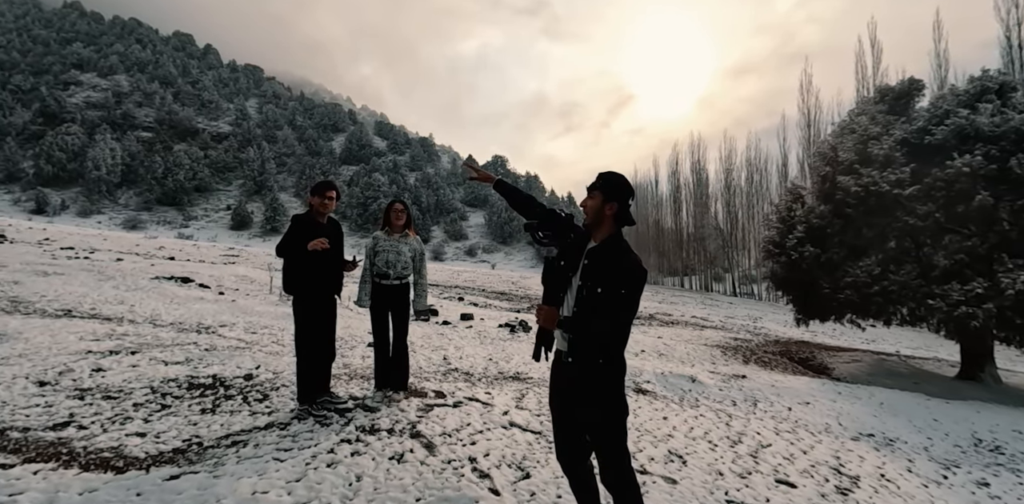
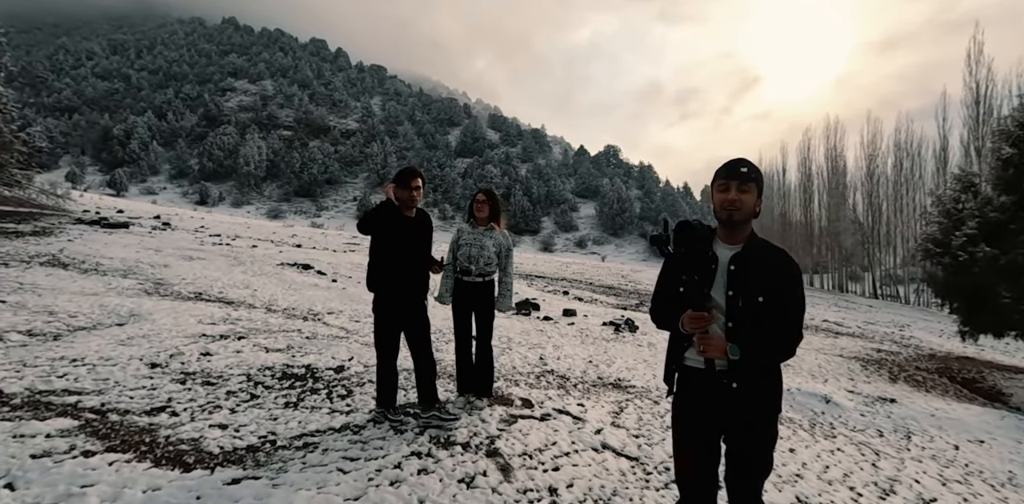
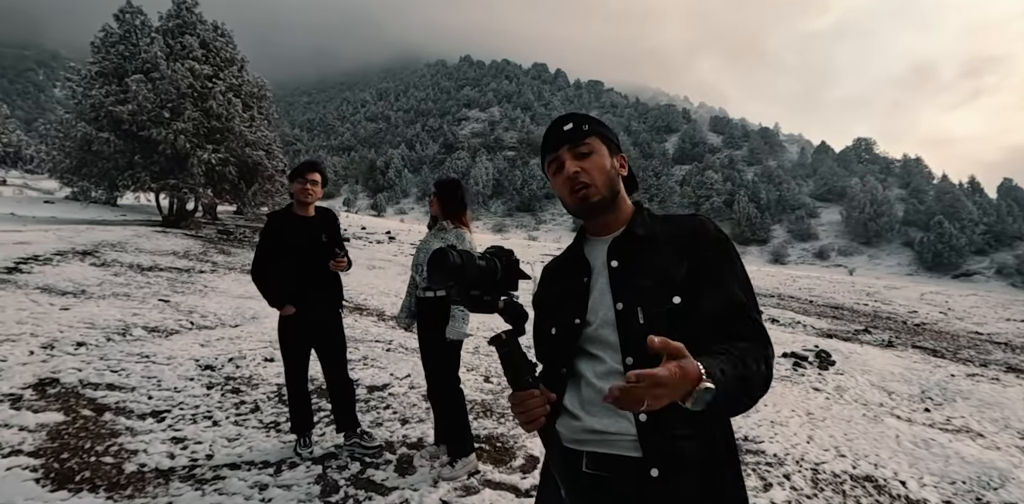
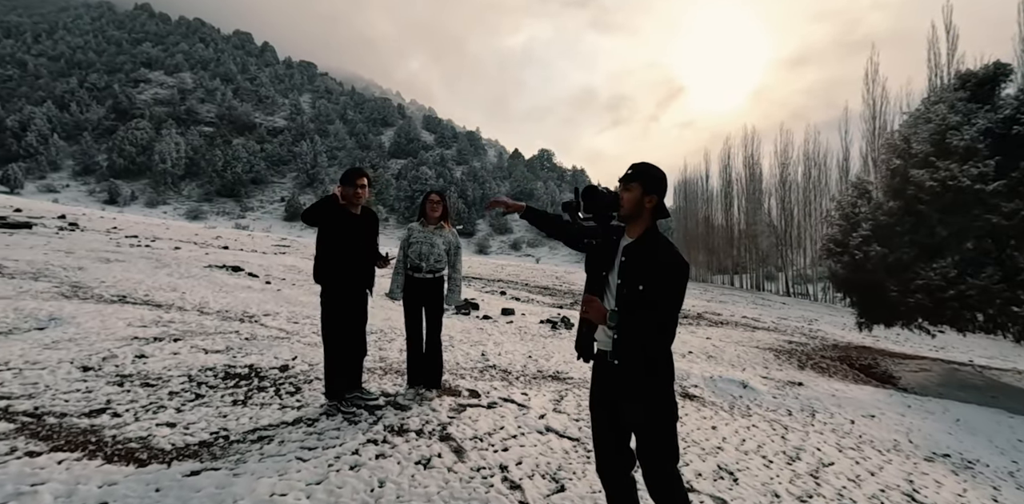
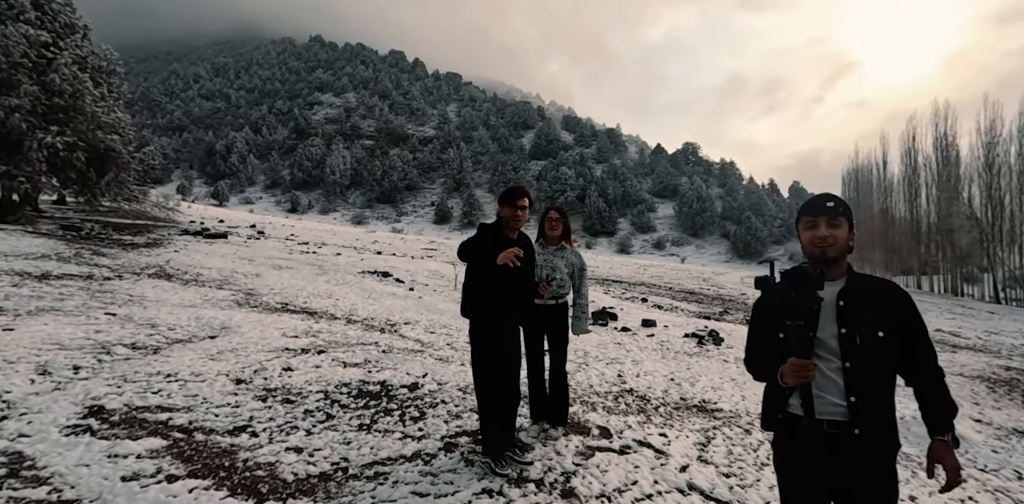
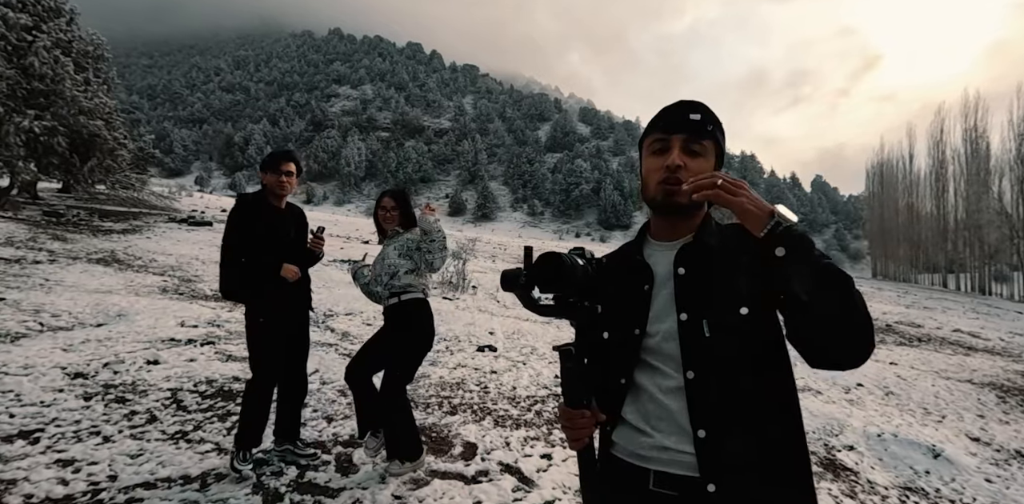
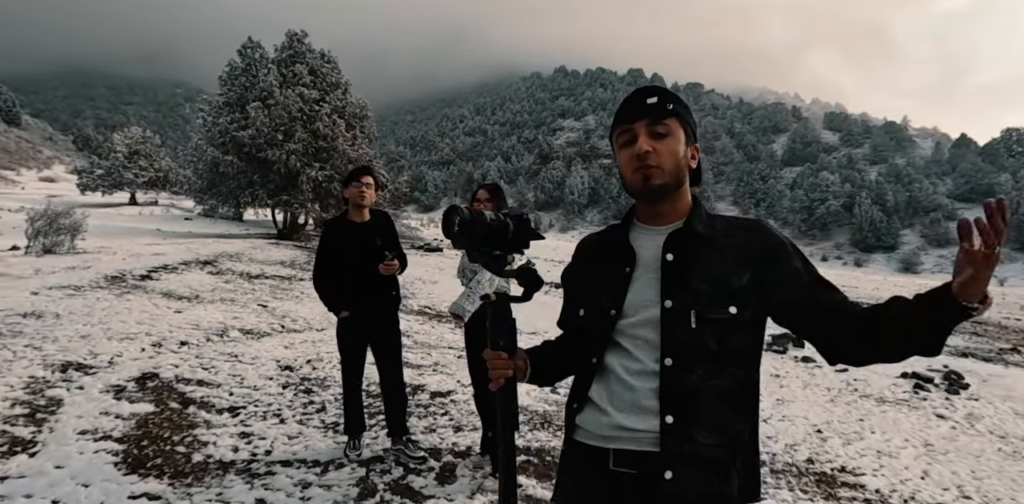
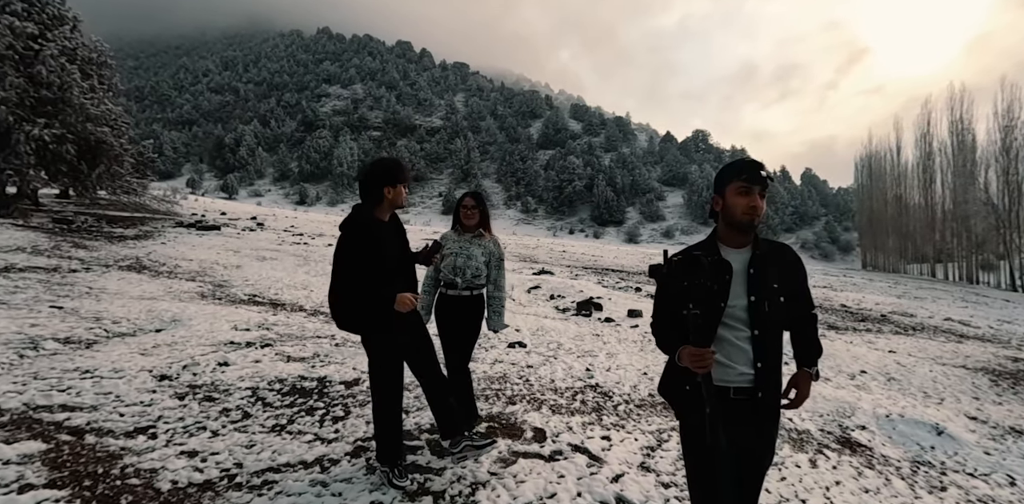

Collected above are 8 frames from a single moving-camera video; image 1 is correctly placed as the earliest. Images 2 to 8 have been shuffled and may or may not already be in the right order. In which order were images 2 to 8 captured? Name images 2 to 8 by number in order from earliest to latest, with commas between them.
4, 2, 5, 8, 6, 3, 7
